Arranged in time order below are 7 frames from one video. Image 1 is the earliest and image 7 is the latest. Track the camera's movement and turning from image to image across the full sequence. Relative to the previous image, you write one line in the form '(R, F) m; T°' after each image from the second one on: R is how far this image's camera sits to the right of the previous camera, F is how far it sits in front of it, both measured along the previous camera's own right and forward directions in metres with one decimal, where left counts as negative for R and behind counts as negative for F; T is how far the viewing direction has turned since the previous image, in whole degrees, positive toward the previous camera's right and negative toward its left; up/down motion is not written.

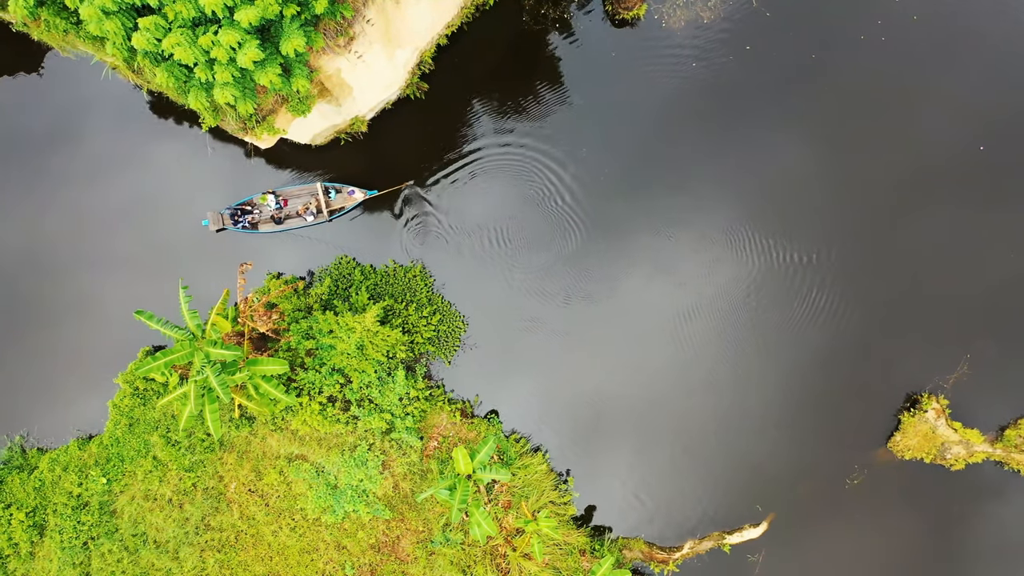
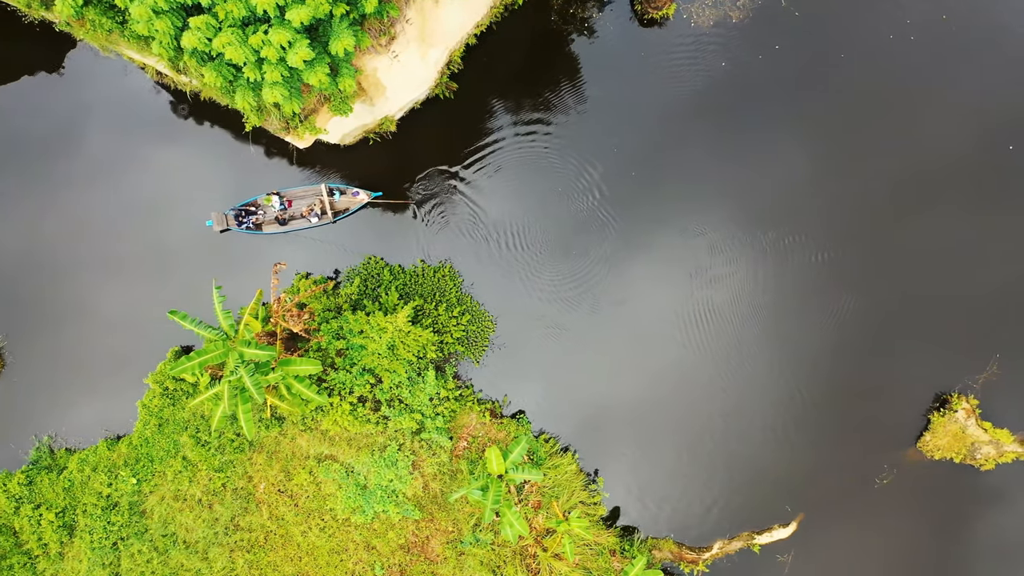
(-0.7, 0.0) m; 0°
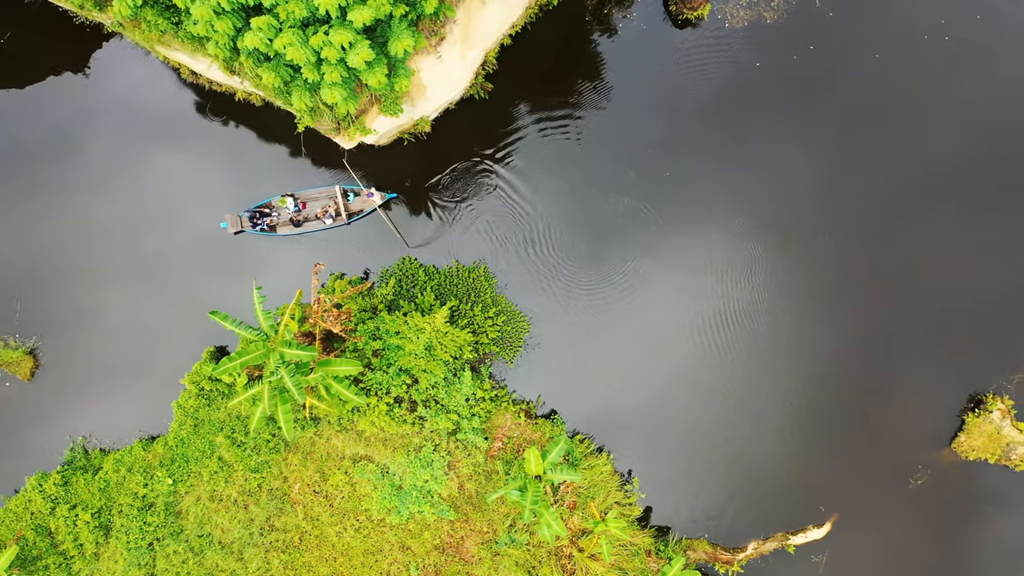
(-0.9, 0.0) m; 0°
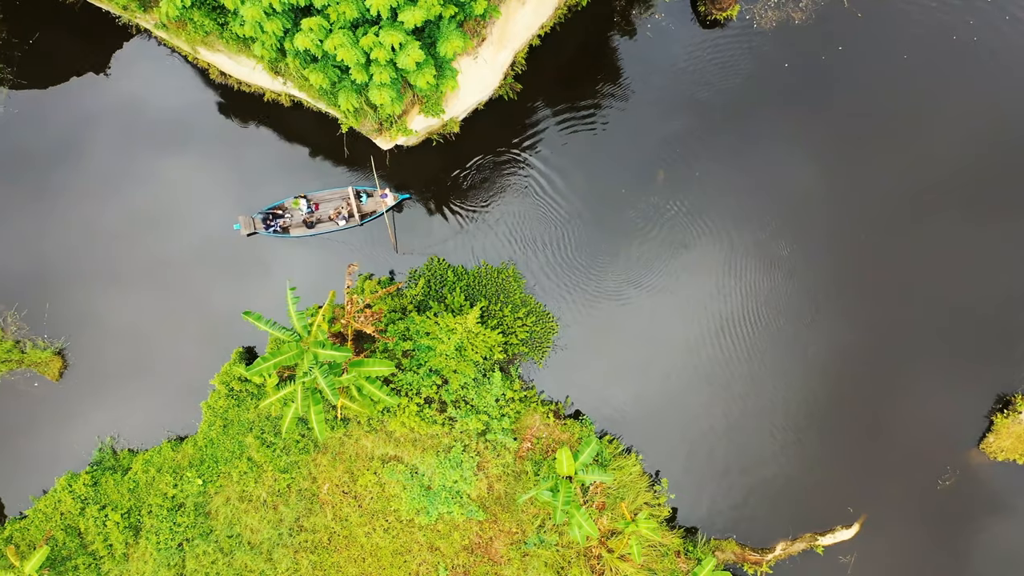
(-0.7, 0.0) m; 0°
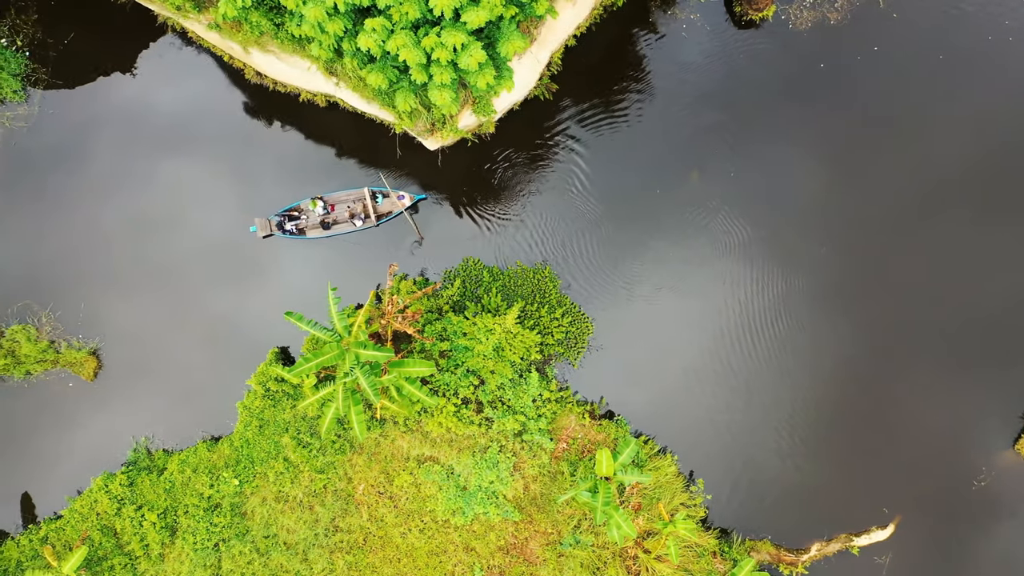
(-0.9, 0.0) m; 0°
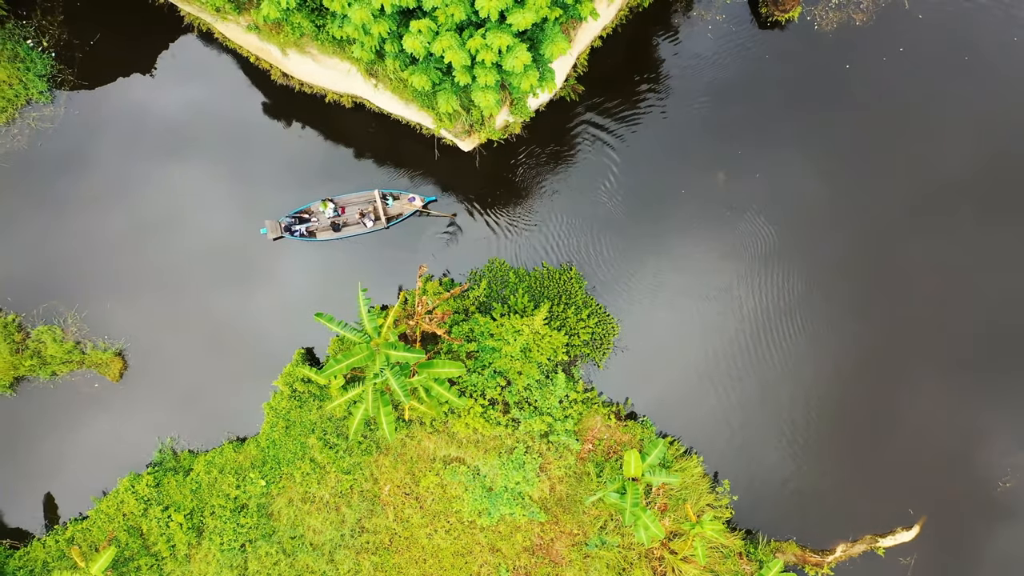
(-0.6, 0.0) m; 0°
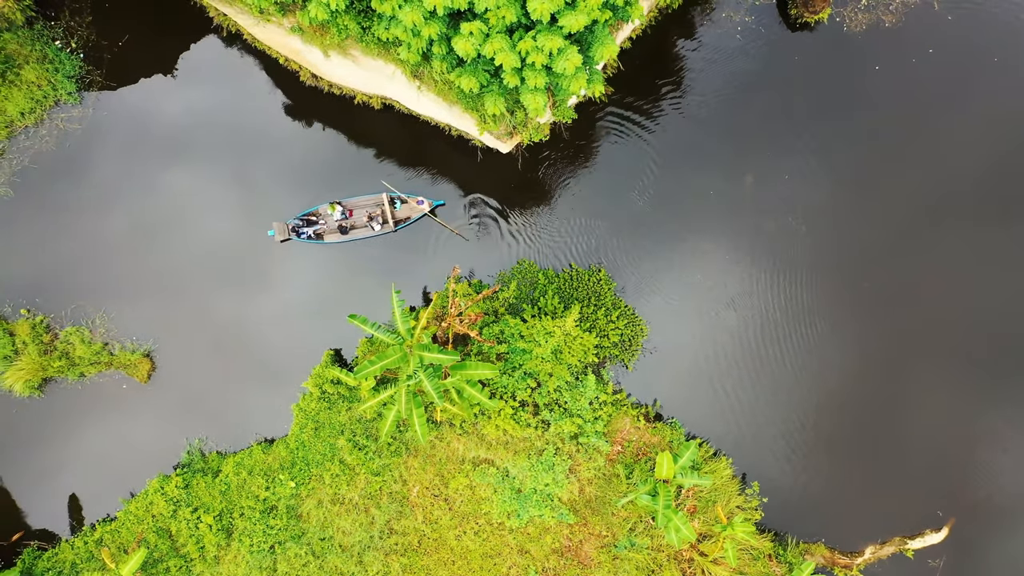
(-0.7, 0.0) m; 0°
